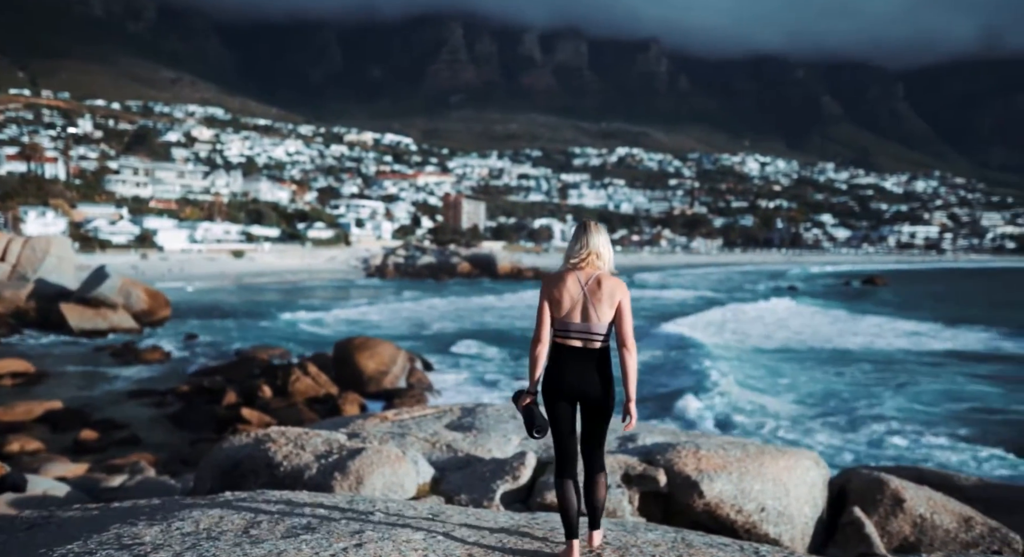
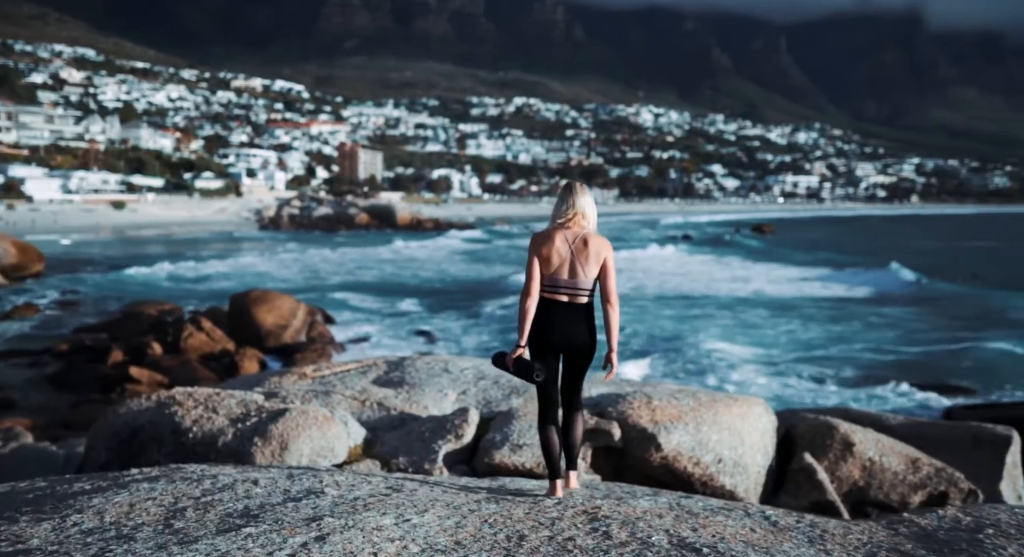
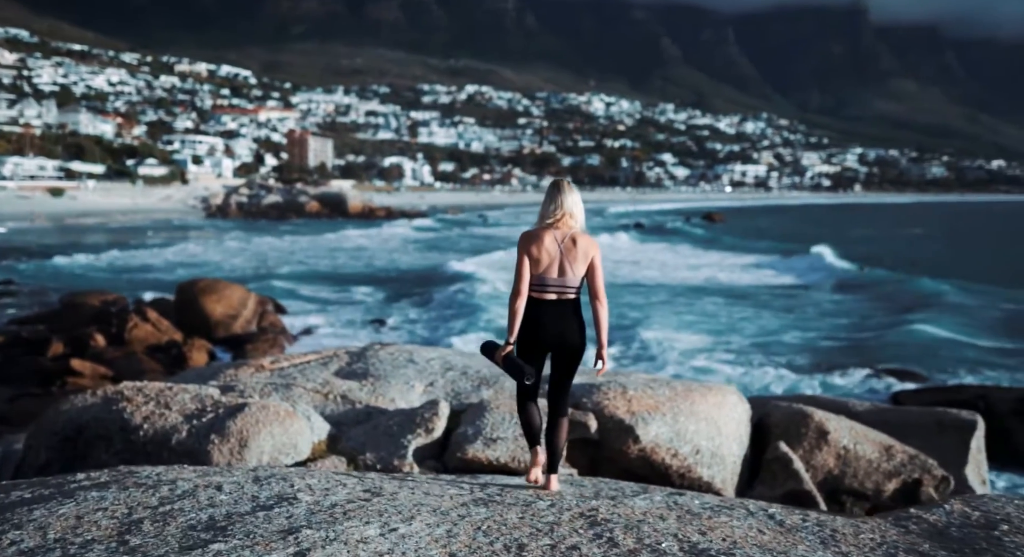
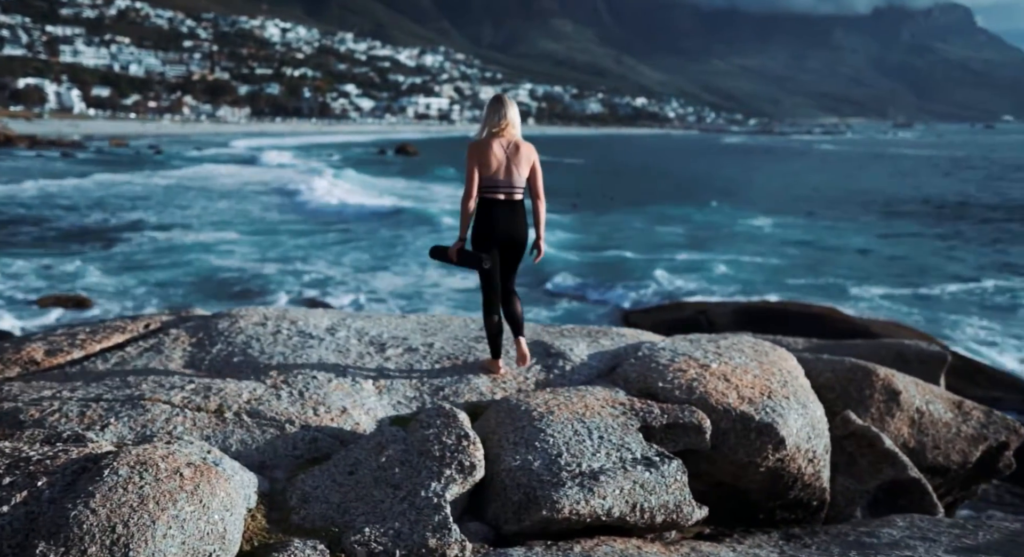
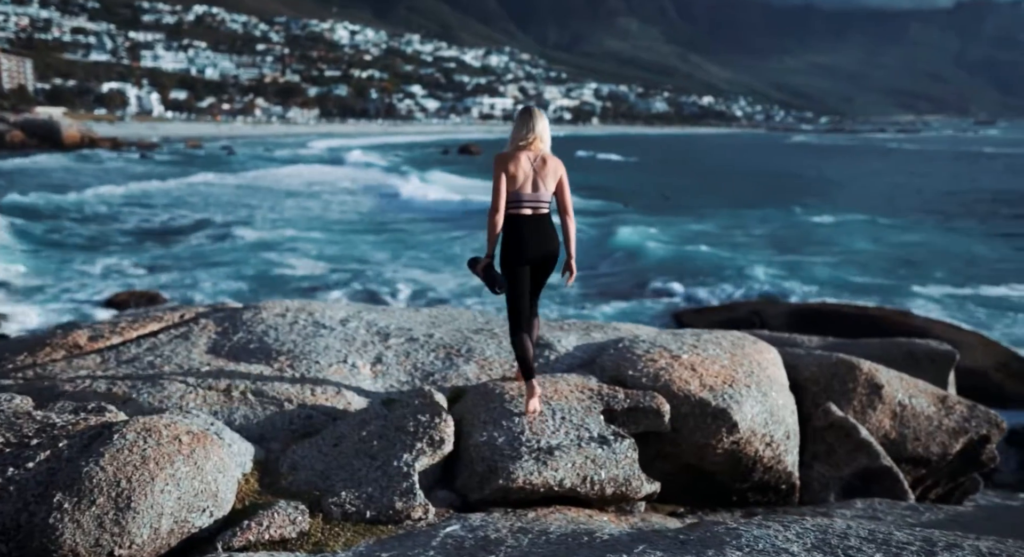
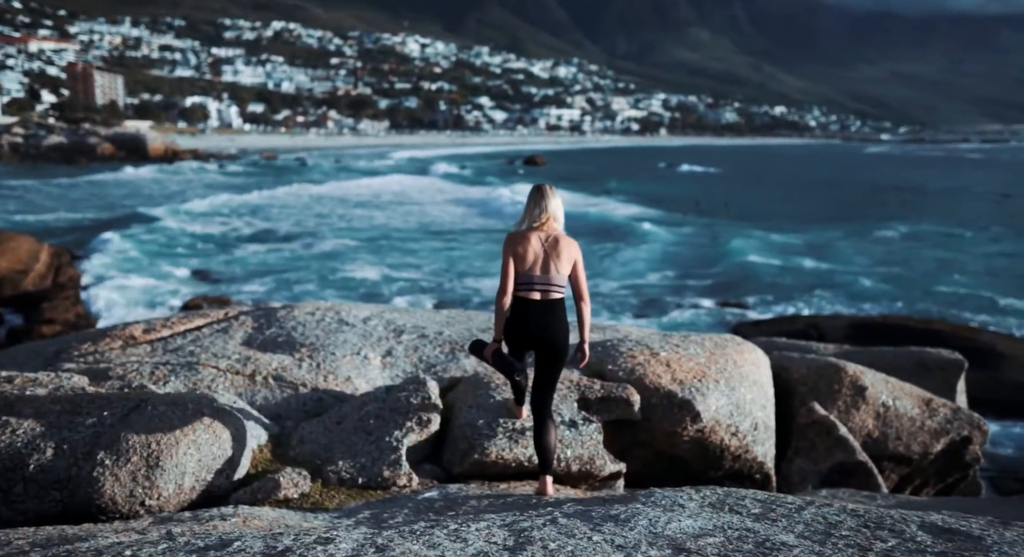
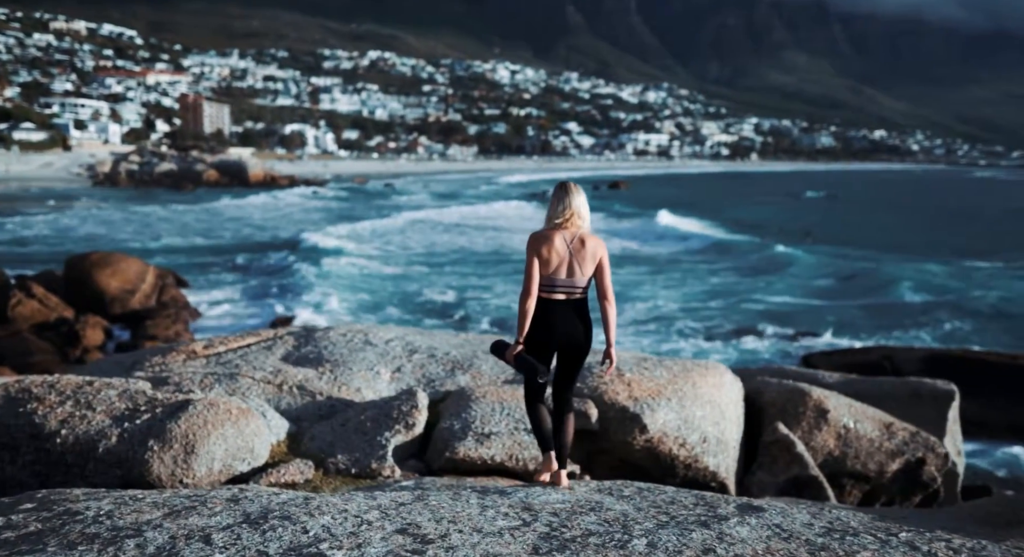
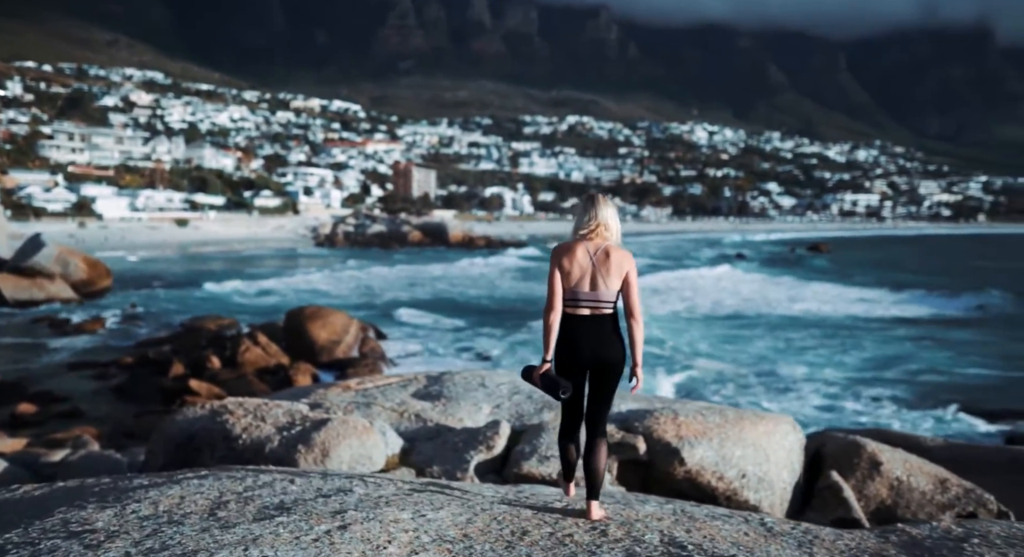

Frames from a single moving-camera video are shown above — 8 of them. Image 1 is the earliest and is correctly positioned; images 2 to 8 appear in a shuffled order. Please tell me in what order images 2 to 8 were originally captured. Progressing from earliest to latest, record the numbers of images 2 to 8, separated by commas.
8, 2, 3, 7, 6, 5, 4
